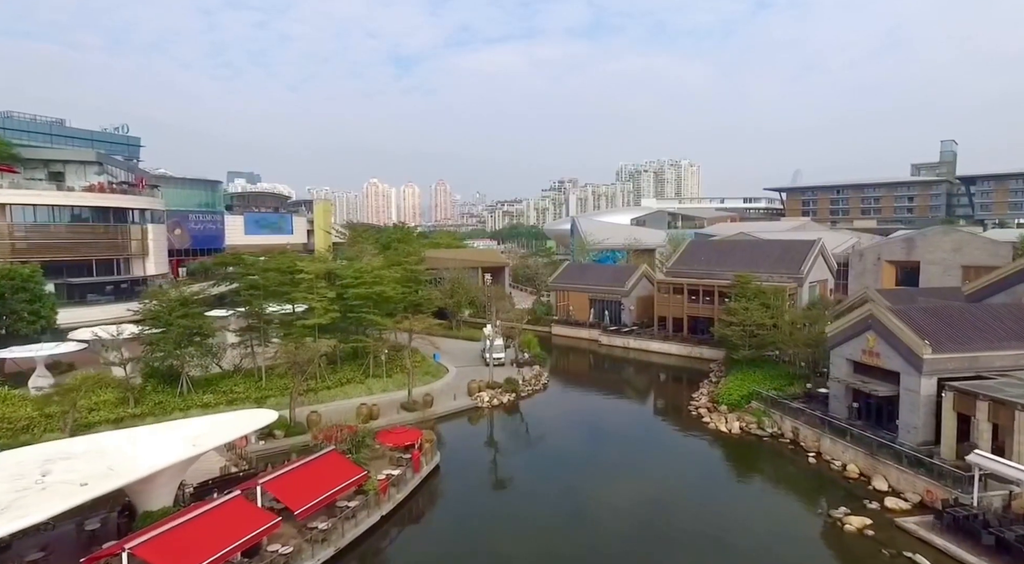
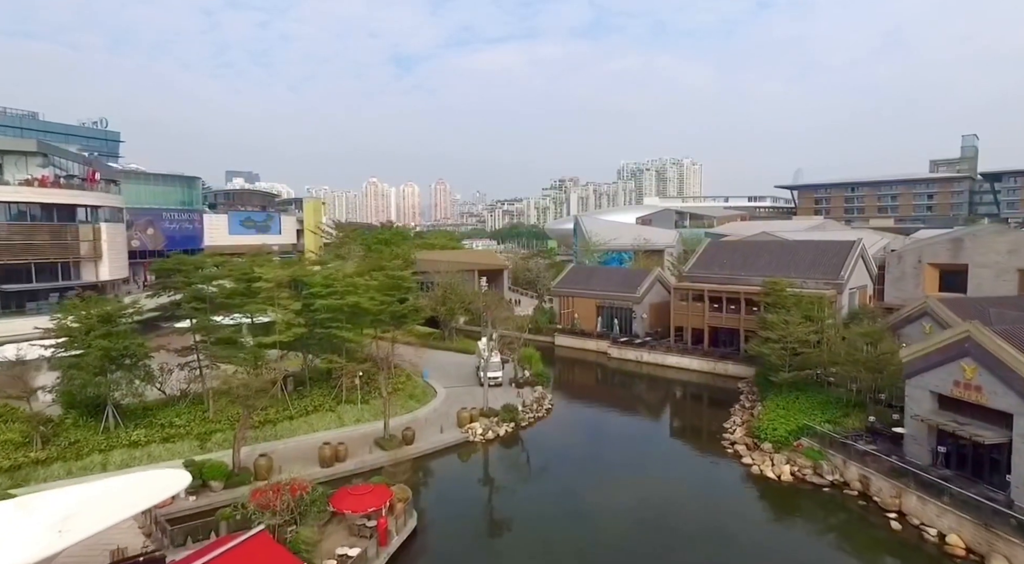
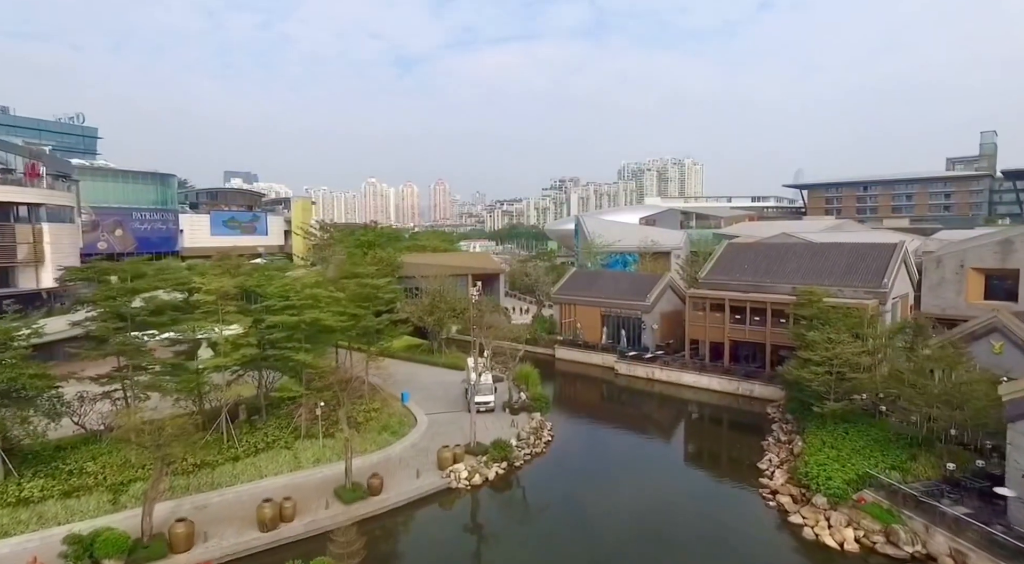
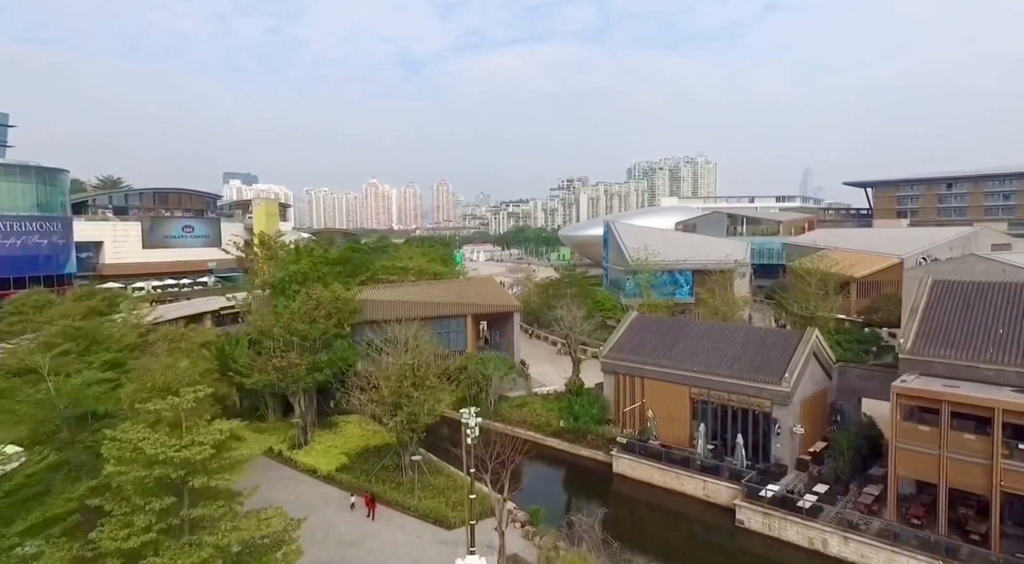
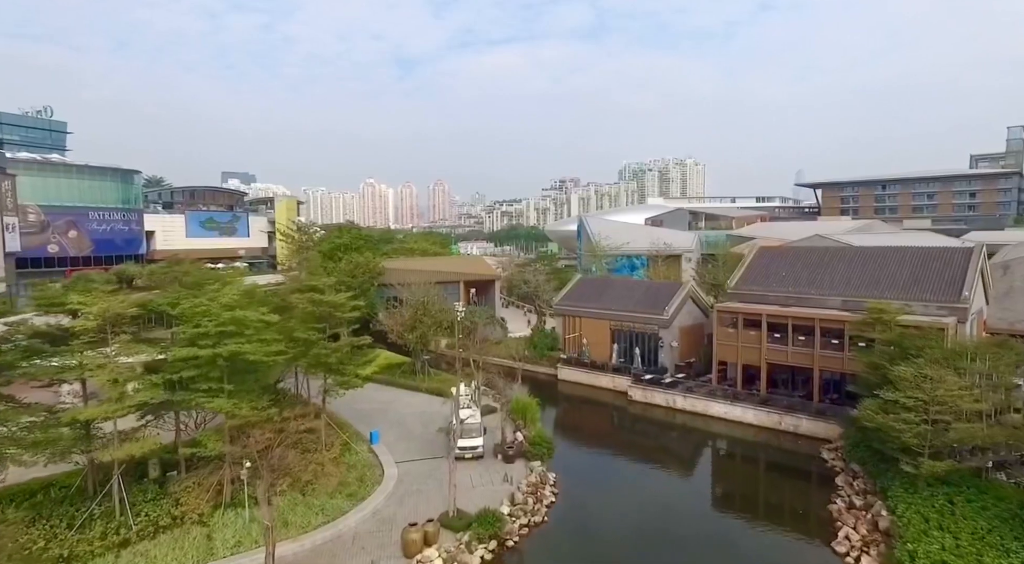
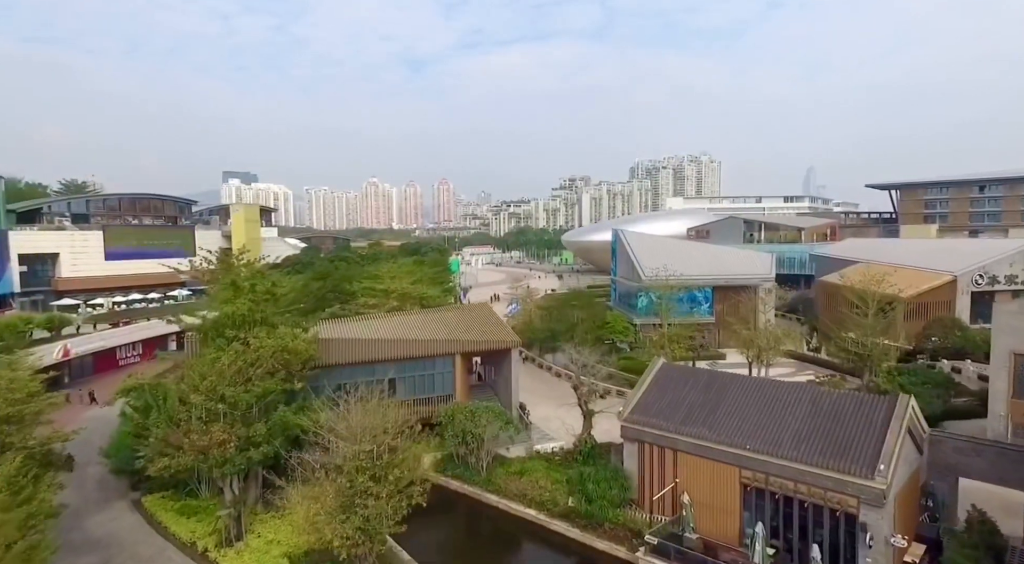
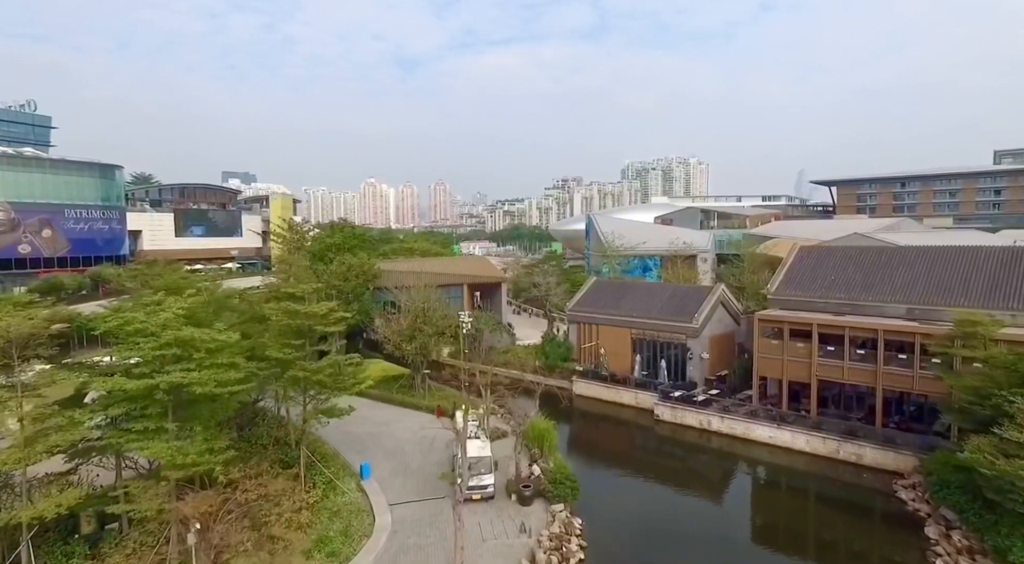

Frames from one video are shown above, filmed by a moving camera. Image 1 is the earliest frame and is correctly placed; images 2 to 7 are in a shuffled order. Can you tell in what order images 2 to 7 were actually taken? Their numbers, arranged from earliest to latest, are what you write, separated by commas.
2, 3, 5, 7, 4, 6
